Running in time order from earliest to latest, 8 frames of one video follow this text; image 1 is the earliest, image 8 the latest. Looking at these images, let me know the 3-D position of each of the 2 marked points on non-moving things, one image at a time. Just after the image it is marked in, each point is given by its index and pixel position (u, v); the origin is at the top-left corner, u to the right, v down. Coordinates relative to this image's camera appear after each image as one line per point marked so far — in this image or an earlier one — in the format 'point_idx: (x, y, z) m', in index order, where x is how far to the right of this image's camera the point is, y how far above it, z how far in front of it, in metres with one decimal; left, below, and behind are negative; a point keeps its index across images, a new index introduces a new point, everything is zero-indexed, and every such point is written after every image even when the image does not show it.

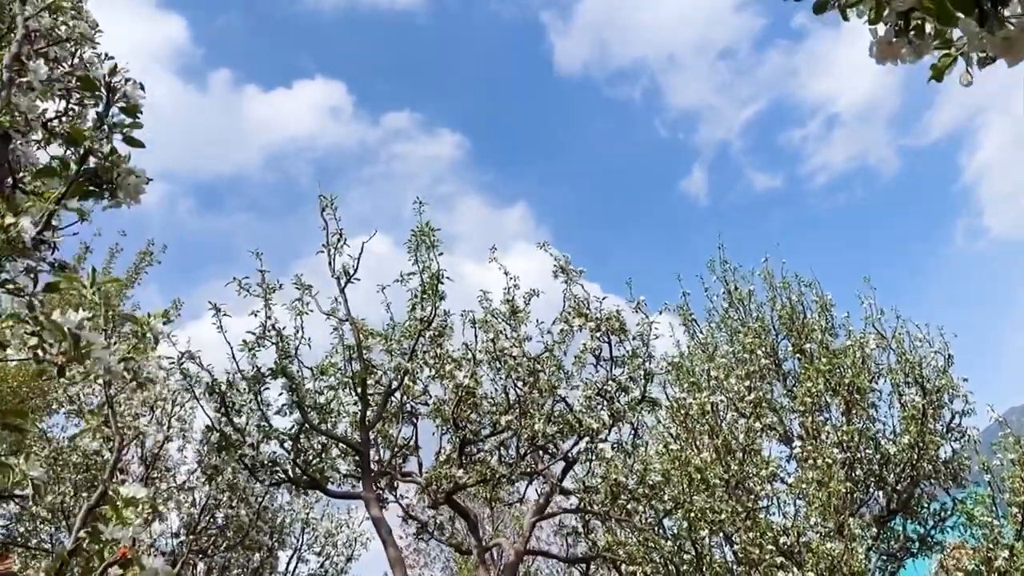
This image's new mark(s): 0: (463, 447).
0: (-1.5, -5.1, +16.2) m
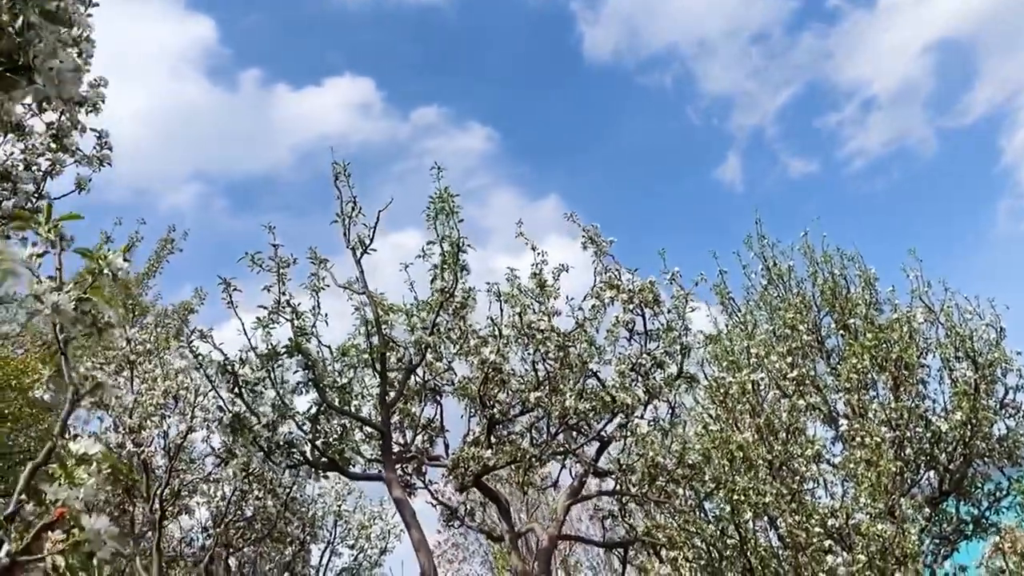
0: (-0.6, -4.2, +15.3) m
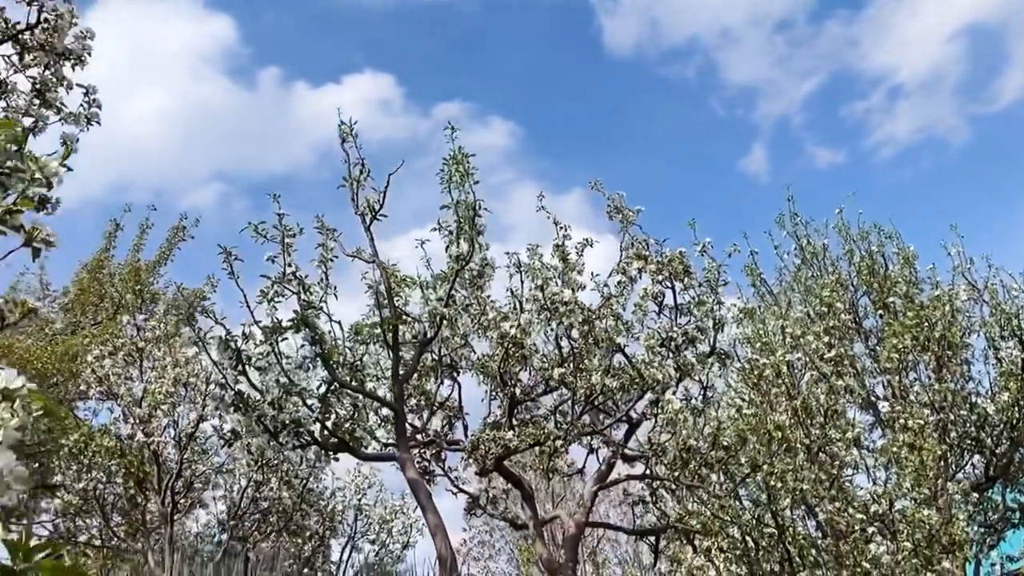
0: (0.0, -3.4, +14.4) m
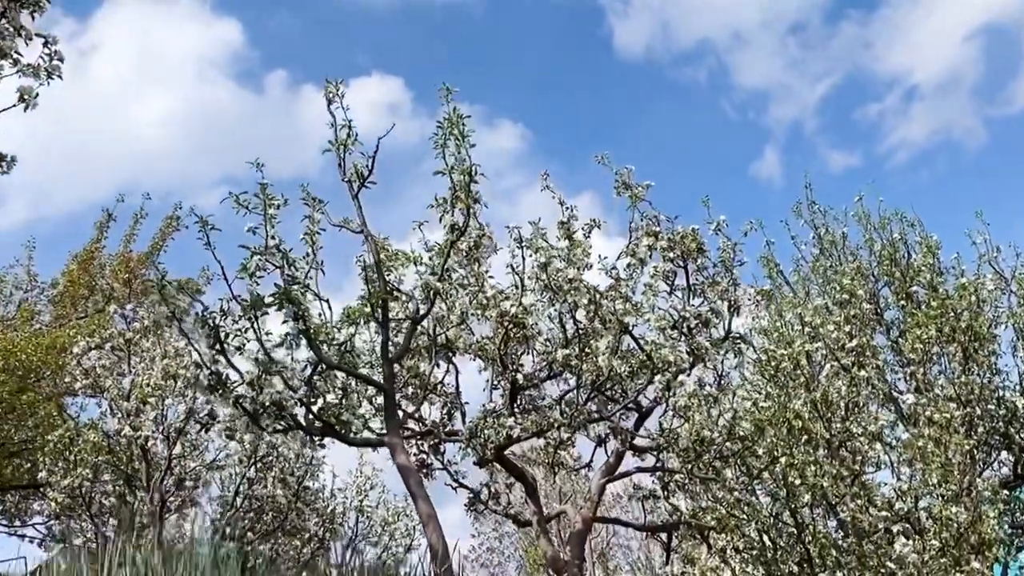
0: (+0.1, -2.8, +13.5) m
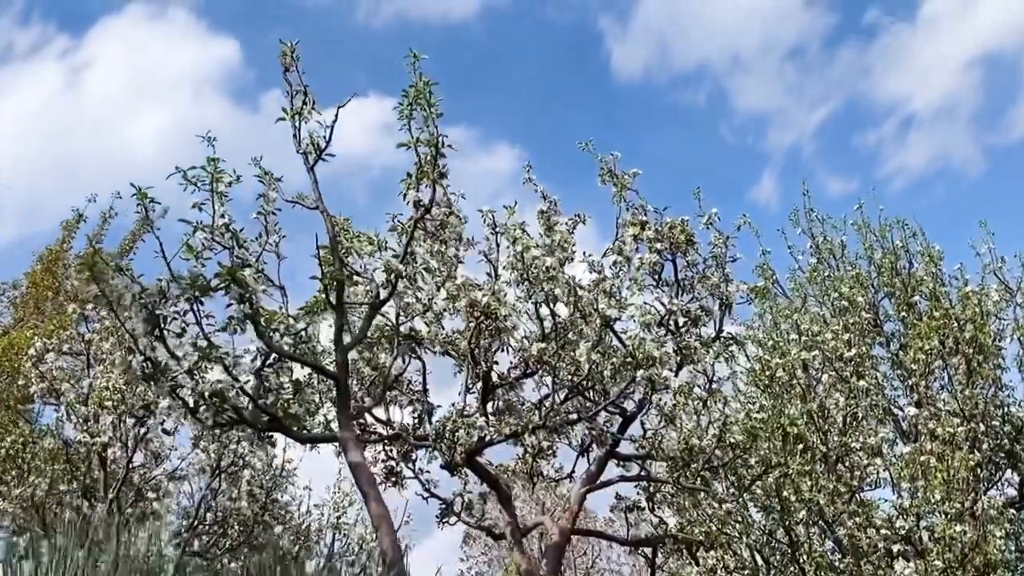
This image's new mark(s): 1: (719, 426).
0: (-0.6, -2.6, +12.5) m
1: (+7.1, -4.7, +17.4) m
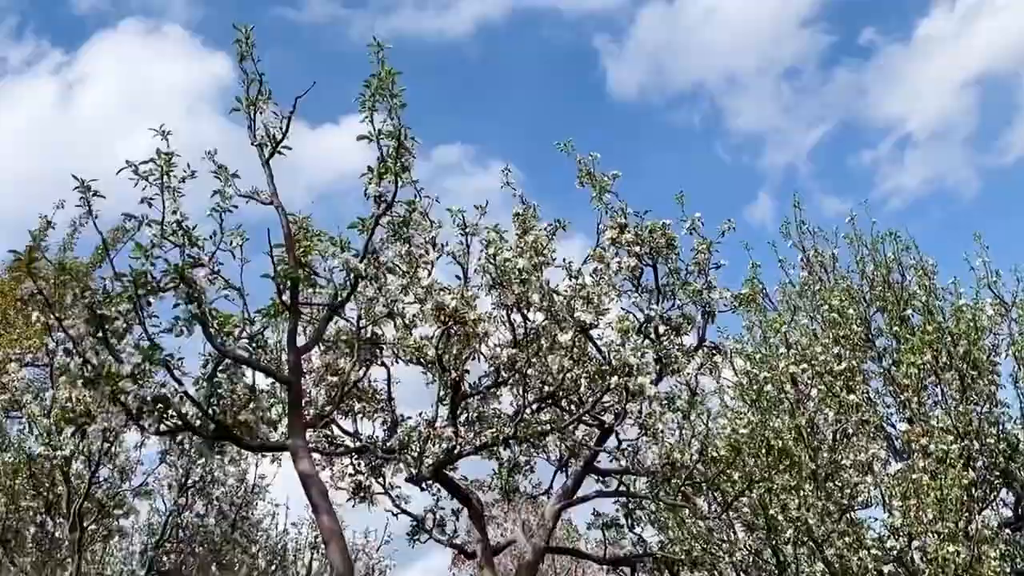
0: (-1.3, -2.7, +12.0) m
1: (+6.4, -5.0, +16.8) m
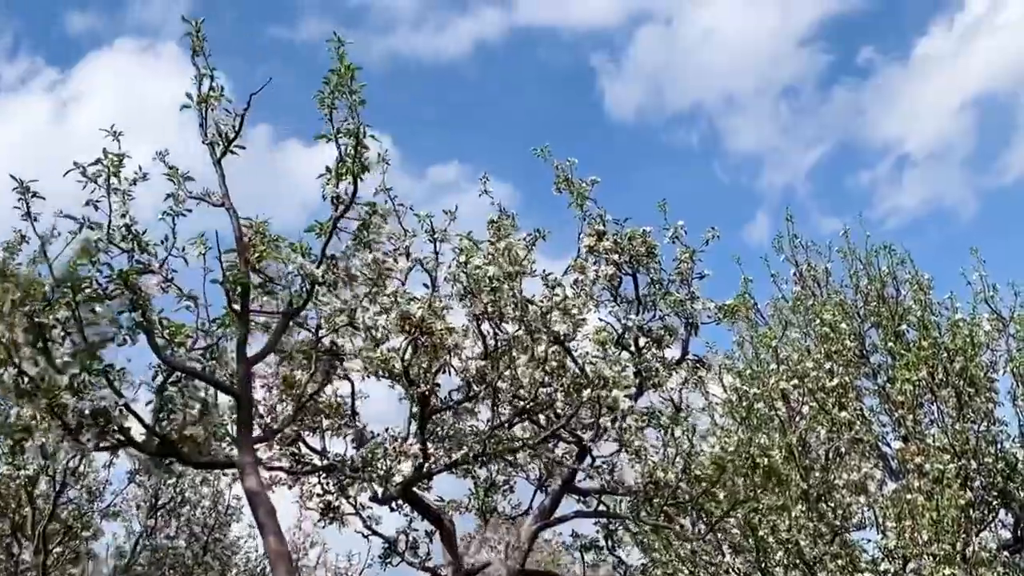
0: (-1.9, -2.9, +11.4) m
1: (+5.7, -5.4, +16.2) m
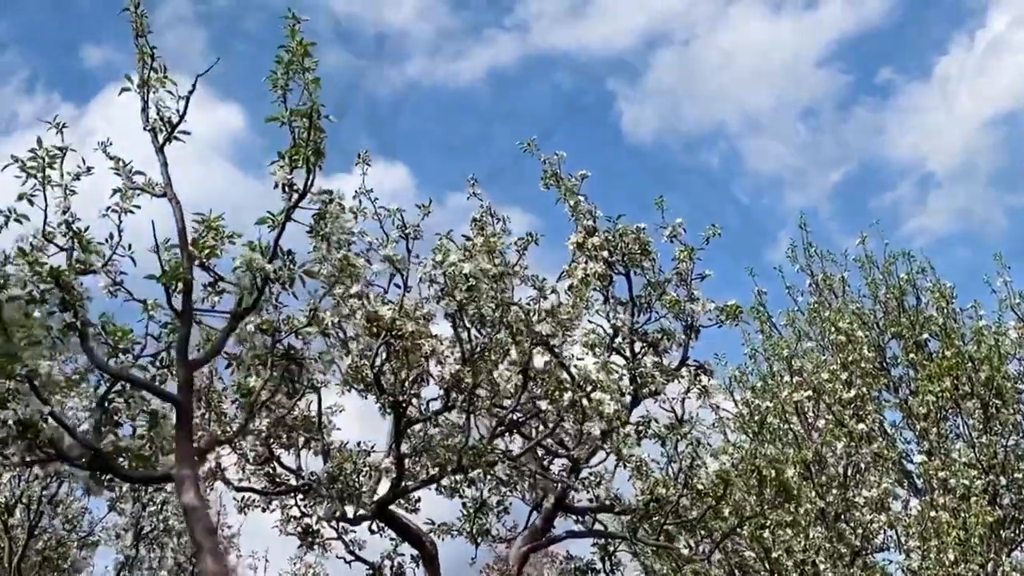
0: (-2.3, -2.9, +10.4) m
1: (+5.5, -5.5, +15.0) m
